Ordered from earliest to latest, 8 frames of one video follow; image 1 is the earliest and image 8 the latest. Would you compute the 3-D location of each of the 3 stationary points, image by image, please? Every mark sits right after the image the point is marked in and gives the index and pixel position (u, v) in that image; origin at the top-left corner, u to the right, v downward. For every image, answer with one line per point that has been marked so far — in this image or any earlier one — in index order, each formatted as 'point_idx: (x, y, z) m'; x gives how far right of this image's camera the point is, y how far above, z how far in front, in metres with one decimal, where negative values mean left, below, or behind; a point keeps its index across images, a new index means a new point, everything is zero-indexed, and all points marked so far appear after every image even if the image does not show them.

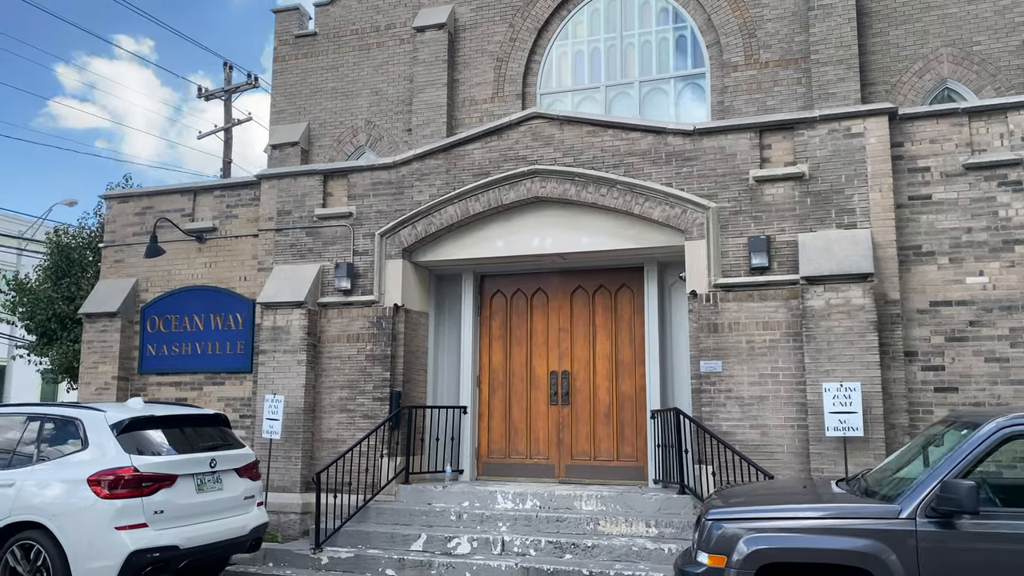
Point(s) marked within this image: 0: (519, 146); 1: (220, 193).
0: (+0.1, +1.7, +10.3) m
1: (-4.1, +1.3, +11.9) m
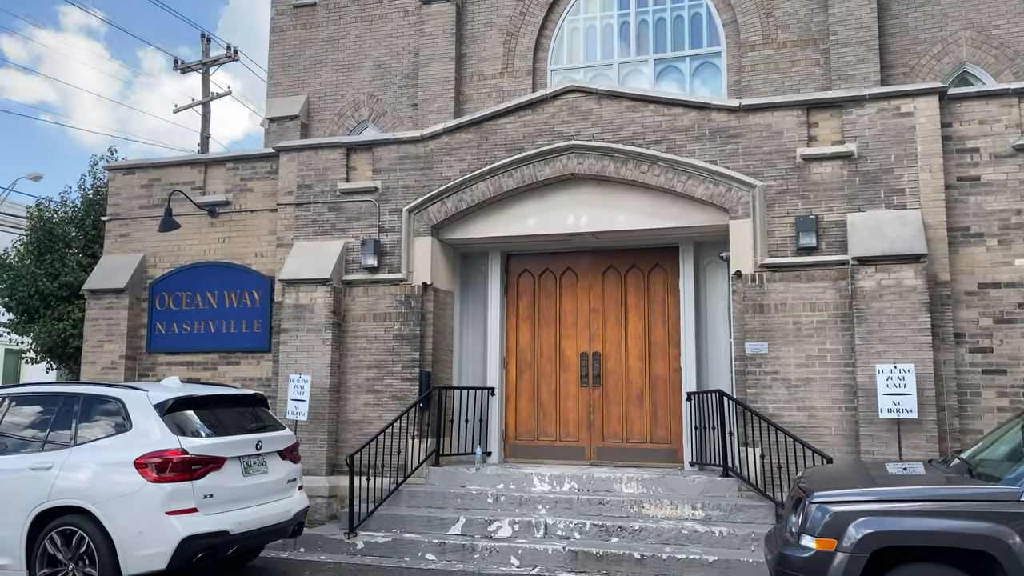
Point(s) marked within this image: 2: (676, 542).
0: (+0.5, +2.0, +10.0) m
1: (-3.7, +1.6, +11.5) m
2: (+1.6, -2.5, +8.3) m
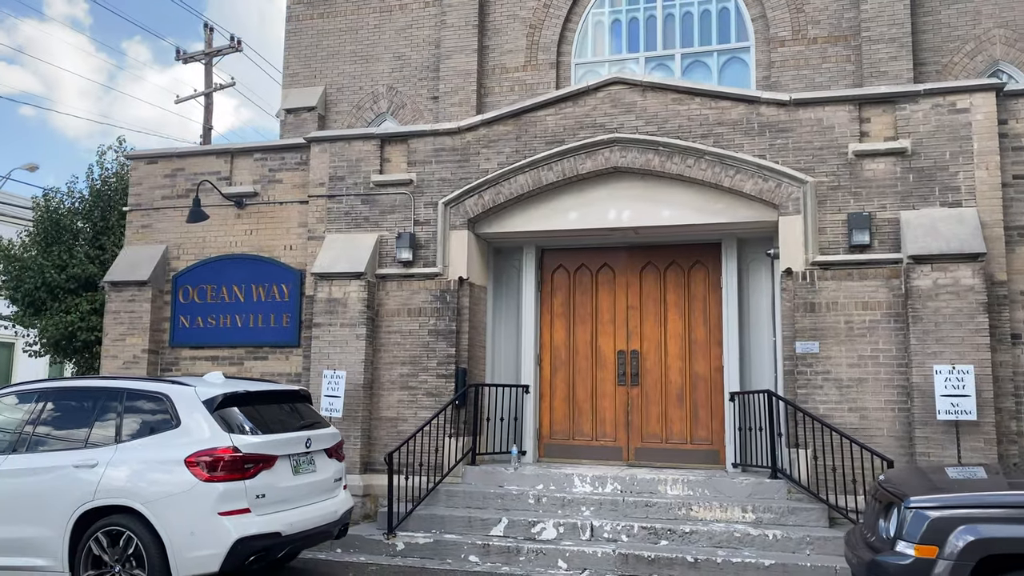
0: (+1.0, +2.0, +9.8) m
1: (-3.3, +1.7, +11.2) m
2: (+2.0, -2.4, +8.1) m
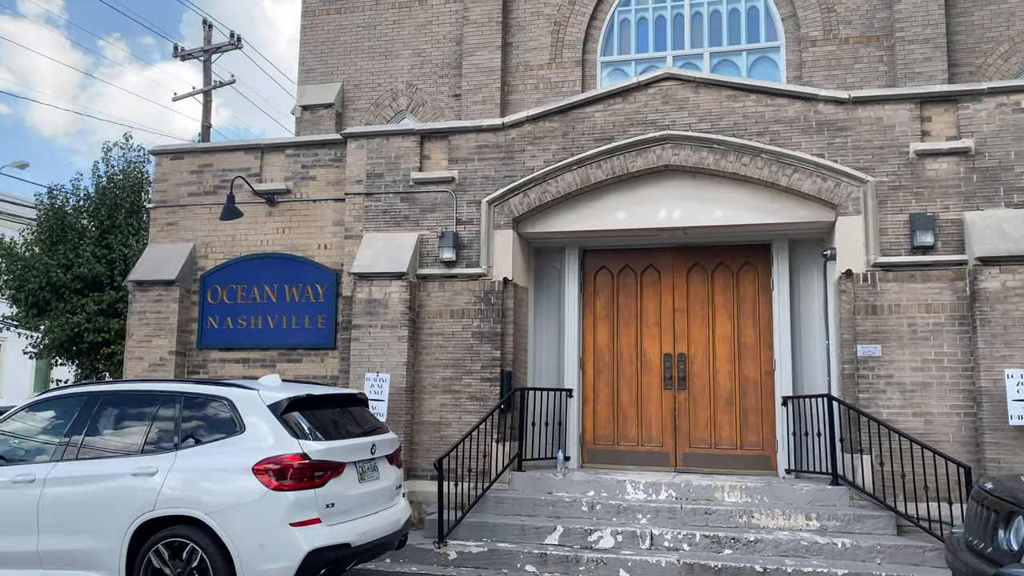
0: (+1.5, +2.0, +9.6) m
1: (-2.8, +1.7, +10.9) m
2: (+2.6, -2.4, +7.9) m
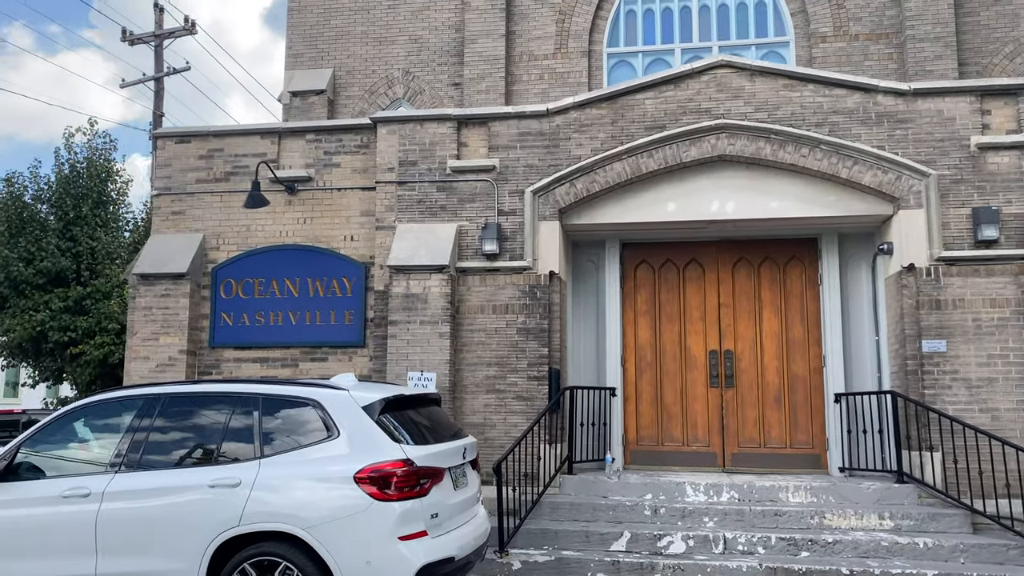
0: (+2.0, +2.0, +9.2) m
1: (-2.3, +1.8, +10.2) m
2: (+3.2, -2.4, +7.7) m
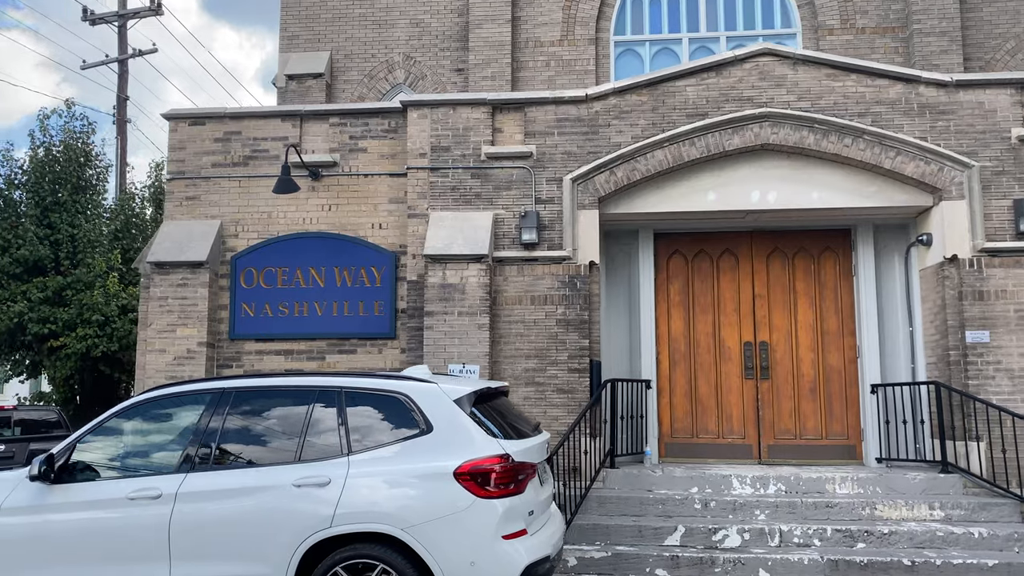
0: (+2.5, +2.2, +9.1) m
1: (-2.0, +1.9, +9.8) m
2: (+3.7, -2.3, +7.7) m
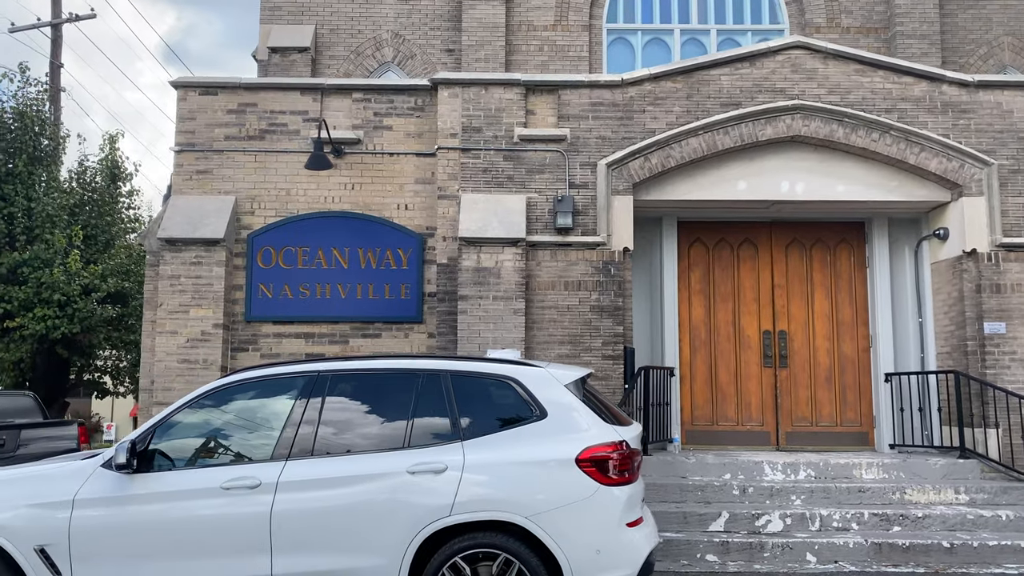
0: (+2.8, +2.3, +9.2) m
1: (-1.6, +2.1, +9.4) m
2: (+4.2, -2.2, +8.0) m
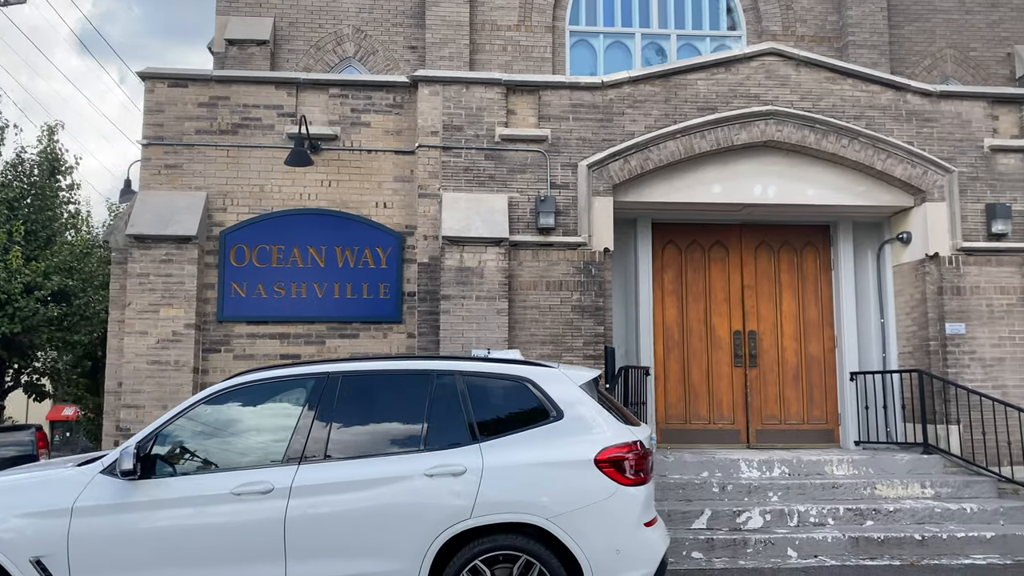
0: (+2.6, +2.3, +9.4) m
1: (-1.9, +2.1, +9.2) m
2: (+4.0, -2.3, +8.3) m
